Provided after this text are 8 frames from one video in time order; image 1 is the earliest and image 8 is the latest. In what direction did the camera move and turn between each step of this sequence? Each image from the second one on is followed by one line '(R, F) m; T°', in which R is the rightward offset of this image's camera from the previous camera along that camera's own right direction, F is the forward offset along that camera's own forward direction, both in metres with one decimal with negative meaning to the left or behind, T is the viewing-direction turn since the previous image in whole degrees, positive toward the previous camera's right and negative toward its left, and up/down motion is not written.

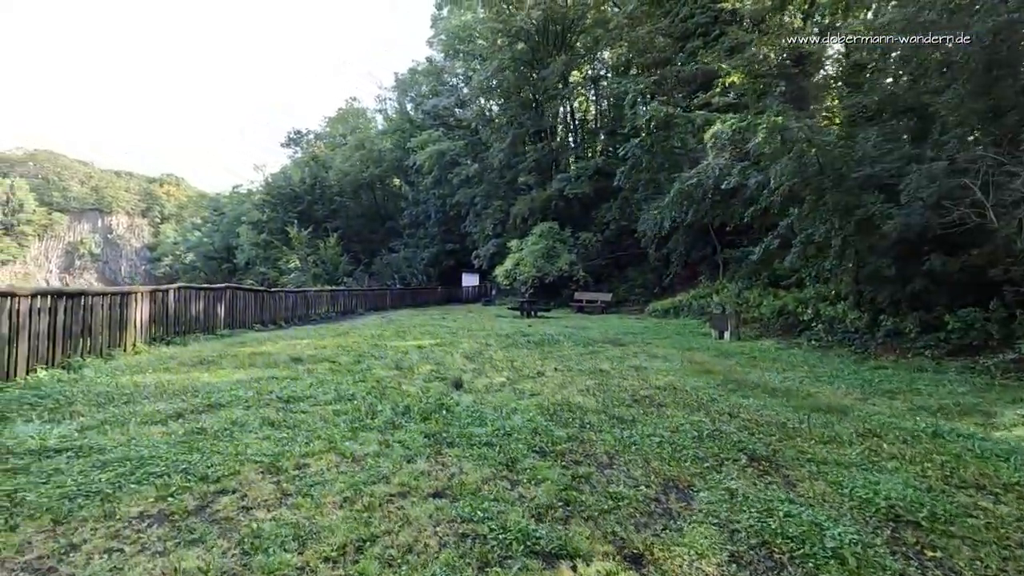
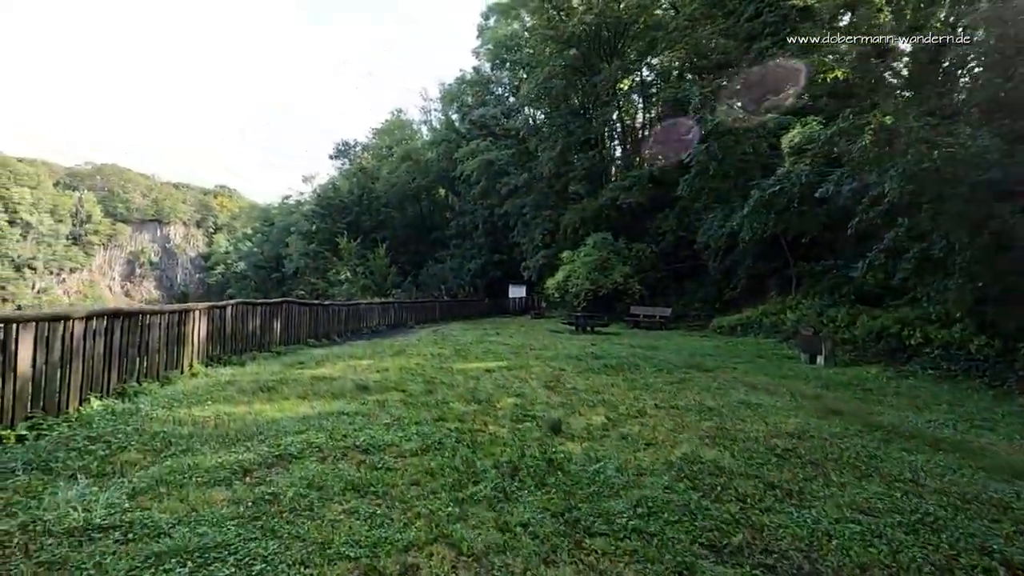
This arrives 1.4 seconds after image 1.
(-0.6, +0.7) m; -4°
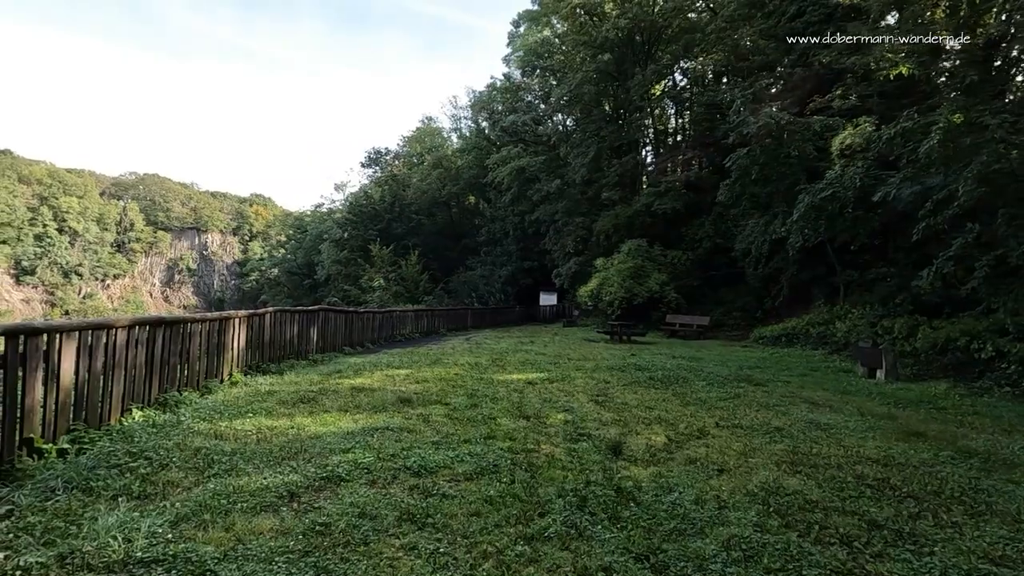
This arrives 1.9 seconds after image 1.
(-0.2, +0.3) m; -3°
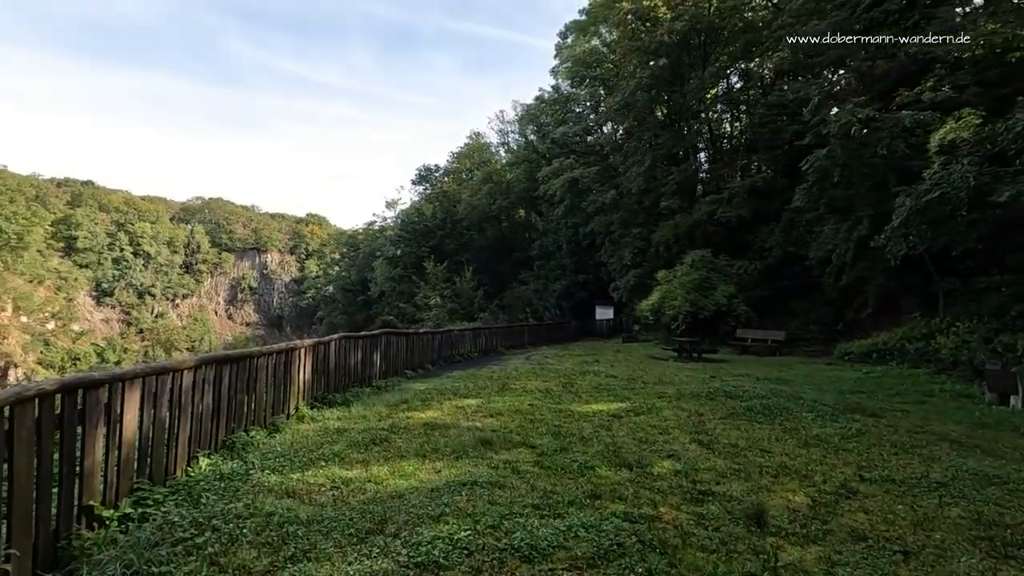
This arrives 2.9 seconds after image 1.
(-0.4, +0.6) m; -5°
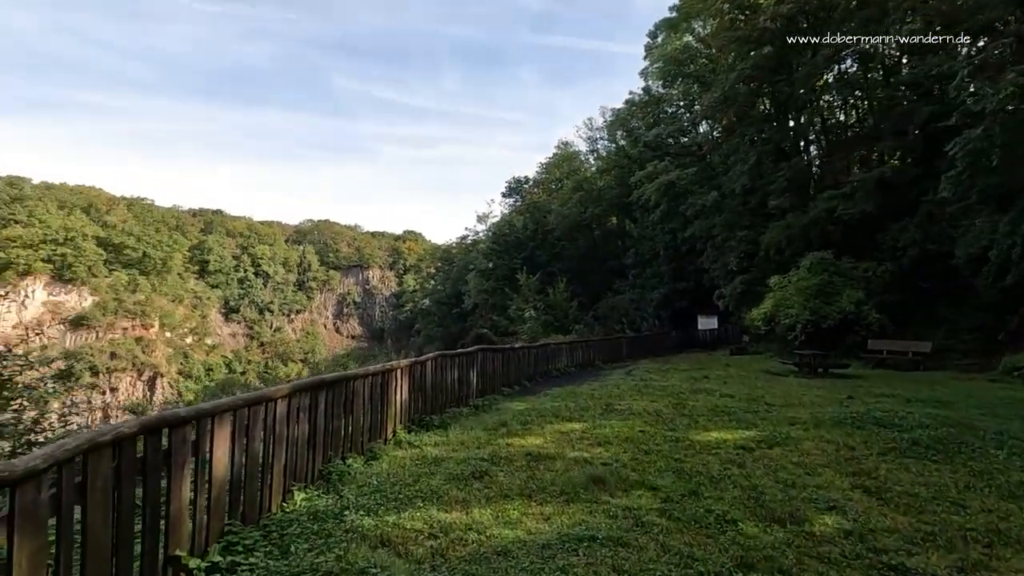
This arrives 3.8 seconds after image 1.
(-0.2, +0.5) m; -10°
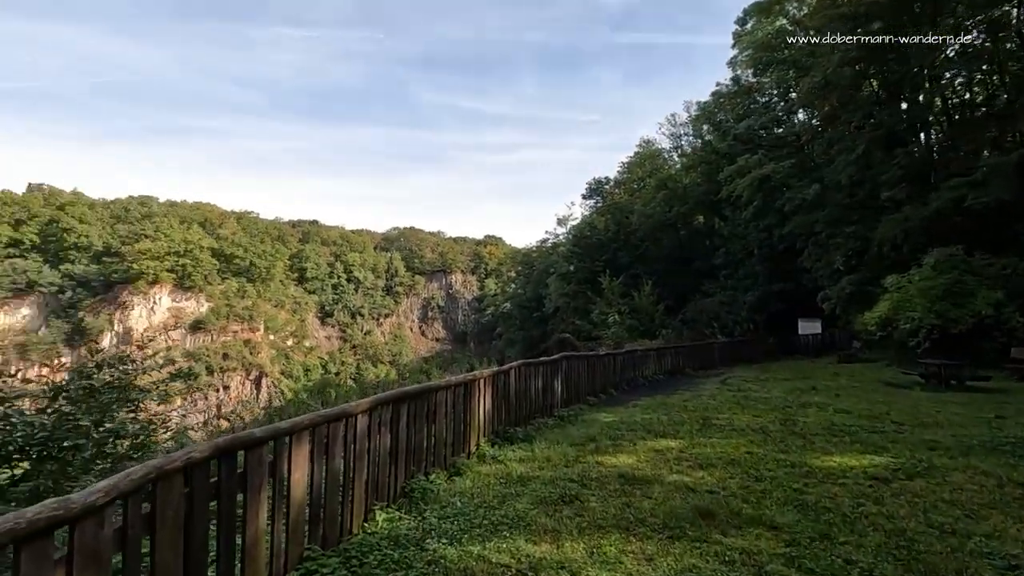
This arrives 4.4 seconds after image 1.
(-0.1, +0.4) m; -9°
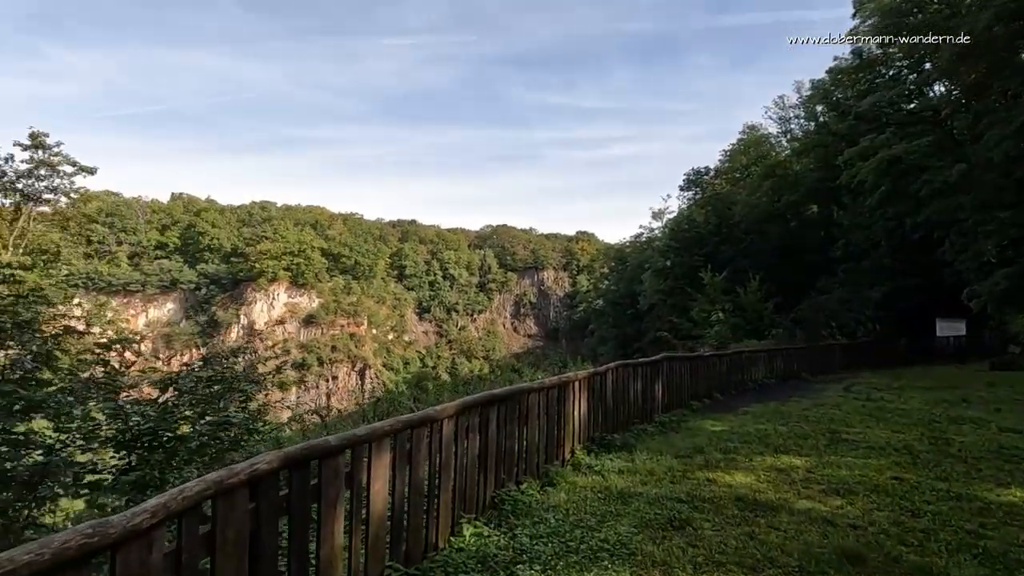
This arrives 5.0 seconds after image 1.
(-0.1, +0.4) m; -10°
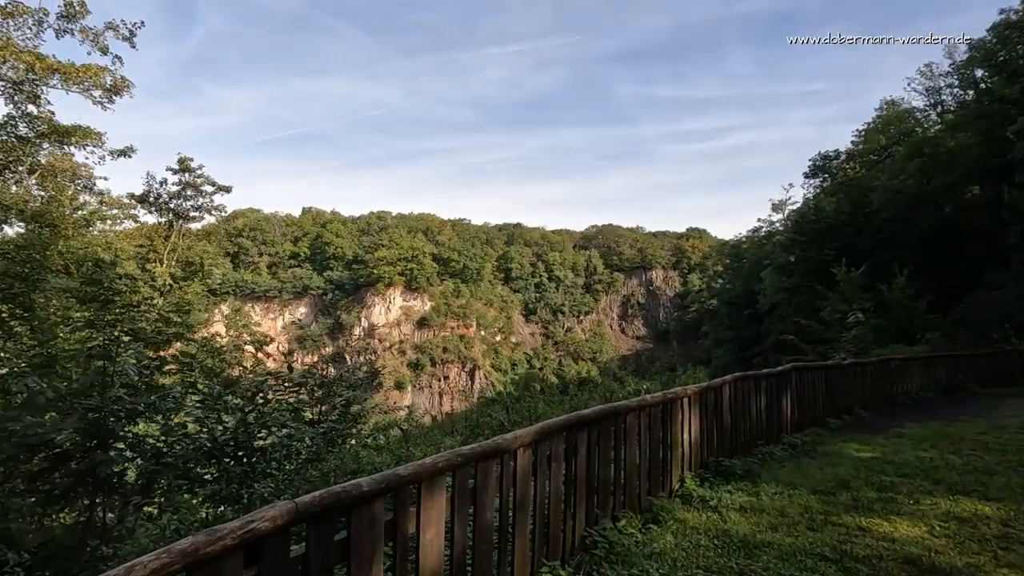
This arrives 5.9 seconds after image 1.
(+0.1, +0.6) m; -11°
